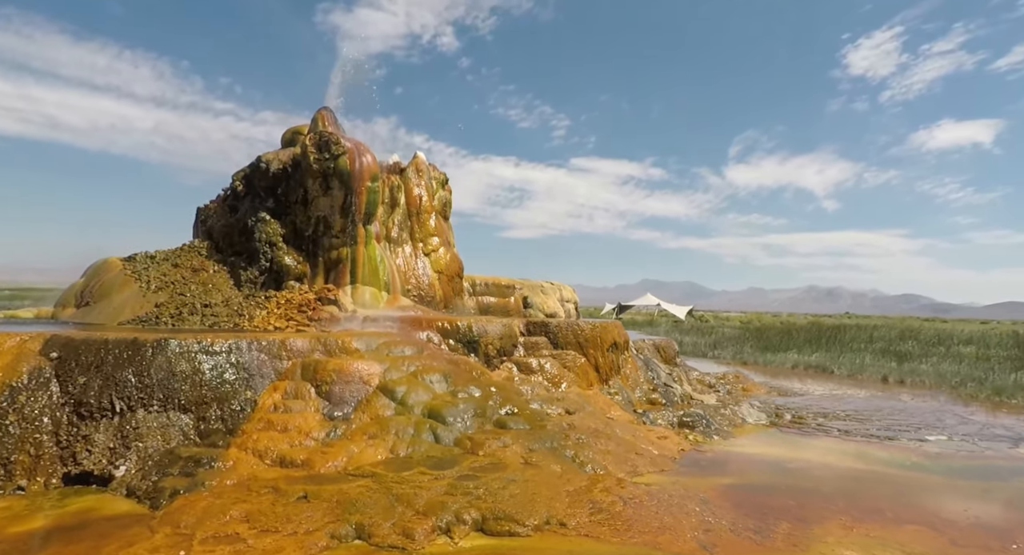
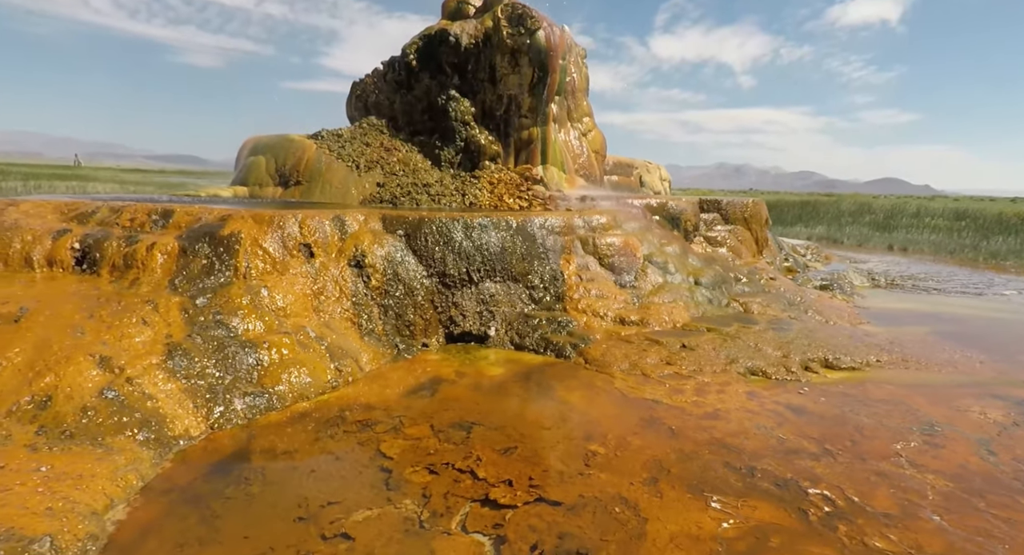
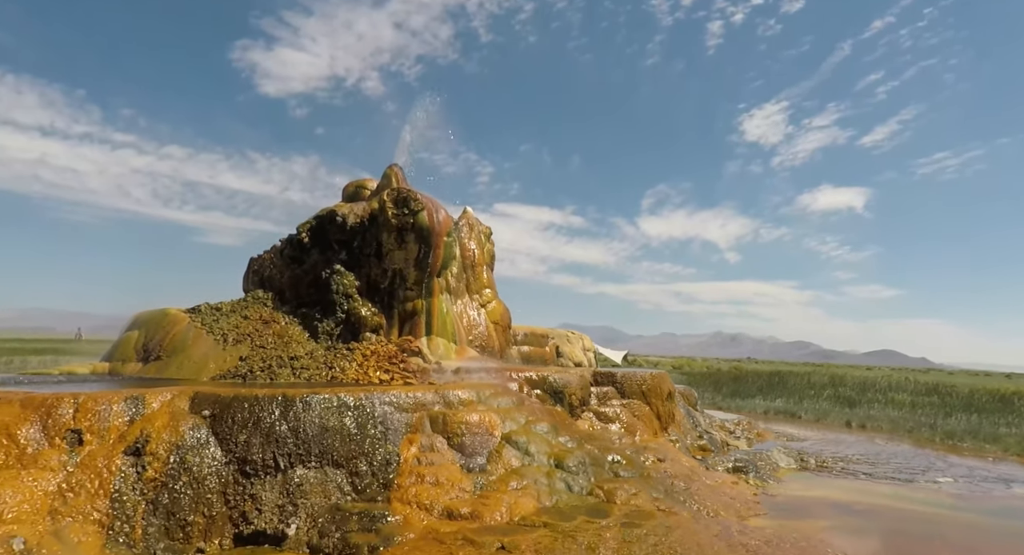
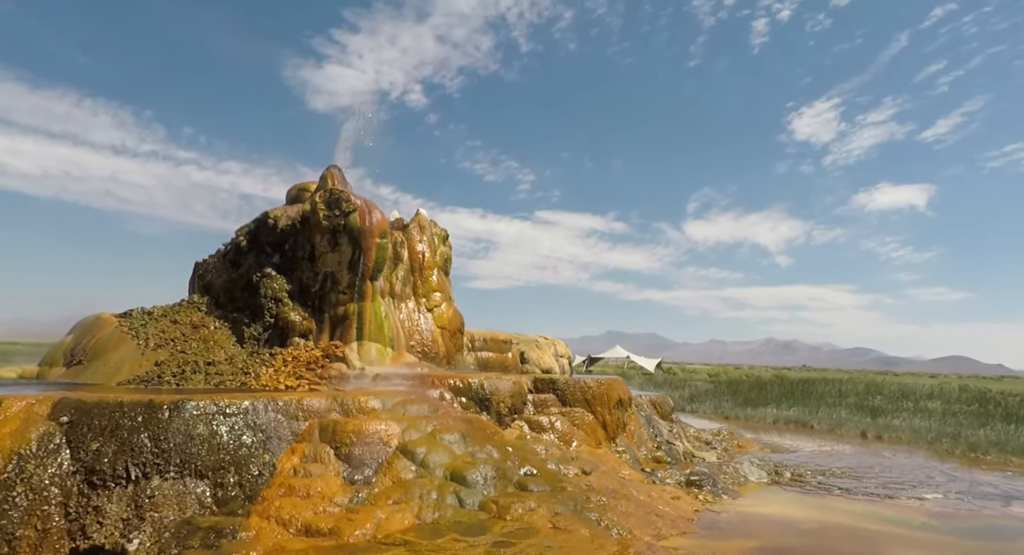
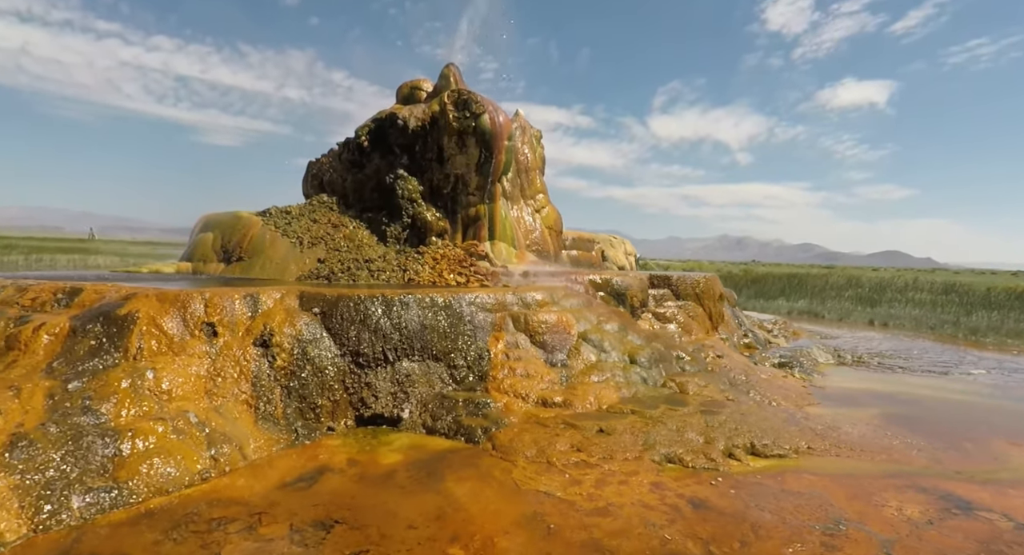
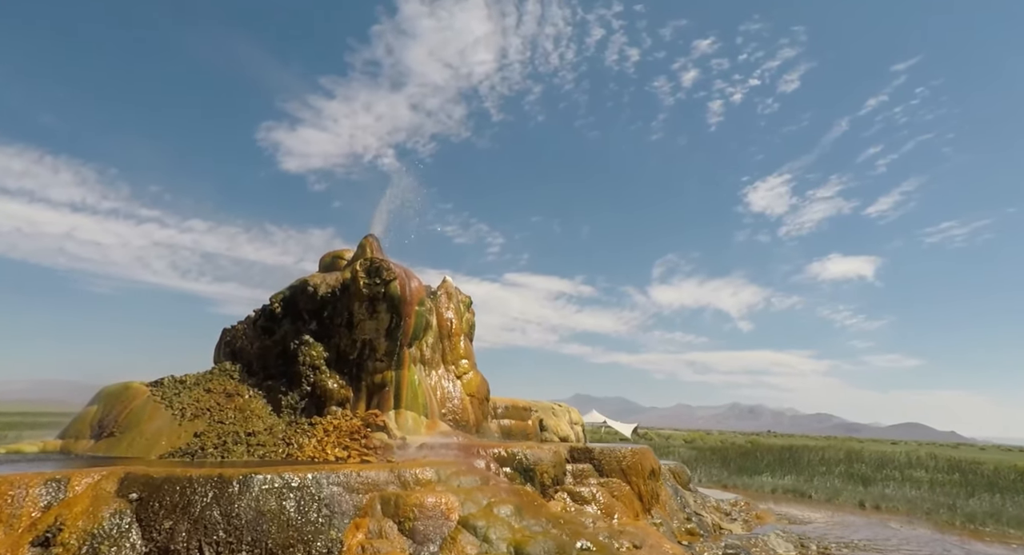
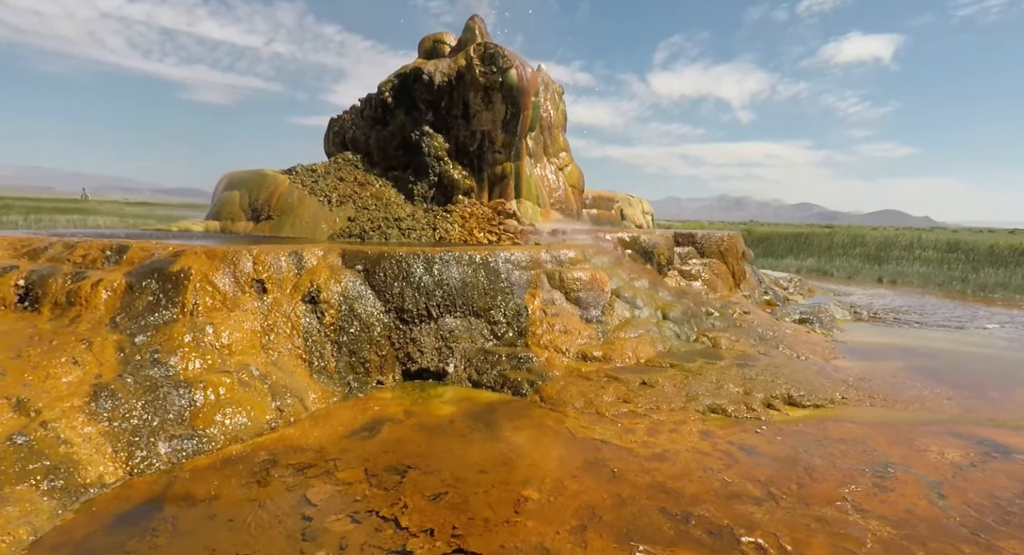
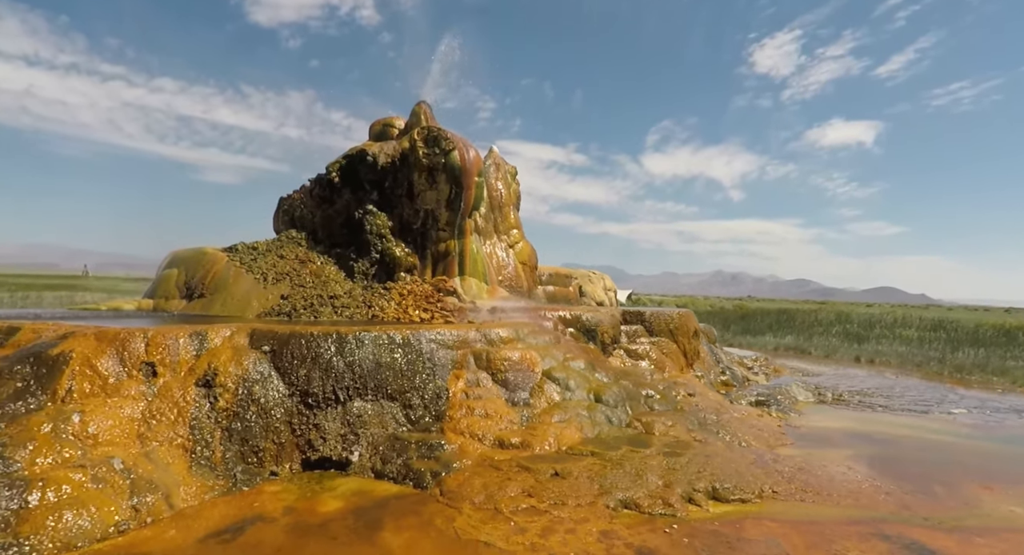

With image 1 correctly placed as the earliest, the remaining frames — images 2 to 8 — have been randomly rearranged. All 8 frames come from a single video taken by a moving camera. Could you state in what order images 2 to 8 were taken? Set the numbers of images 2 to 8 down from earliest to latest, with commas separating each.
4, 6, 3, 8, 5, 7, 2
